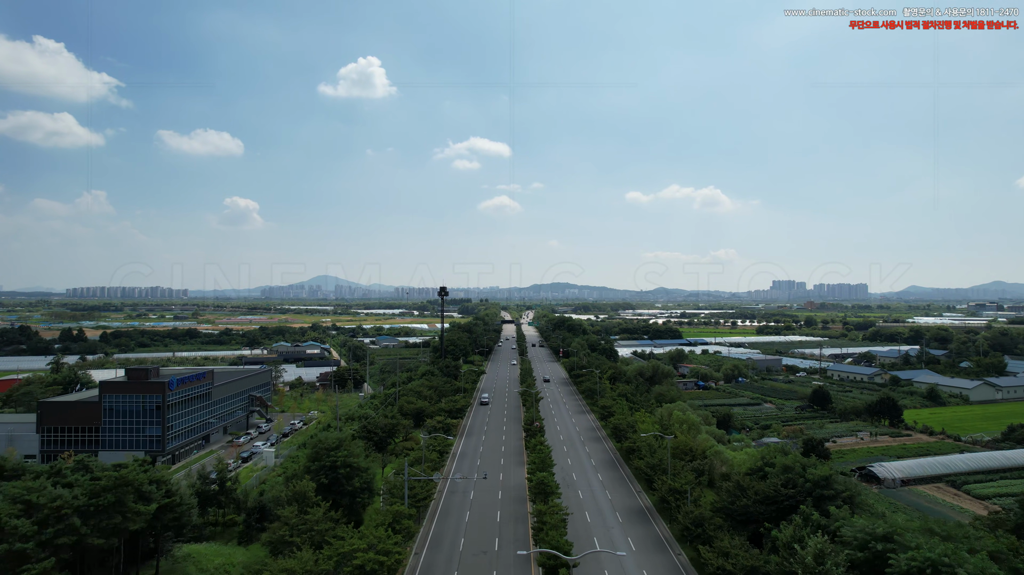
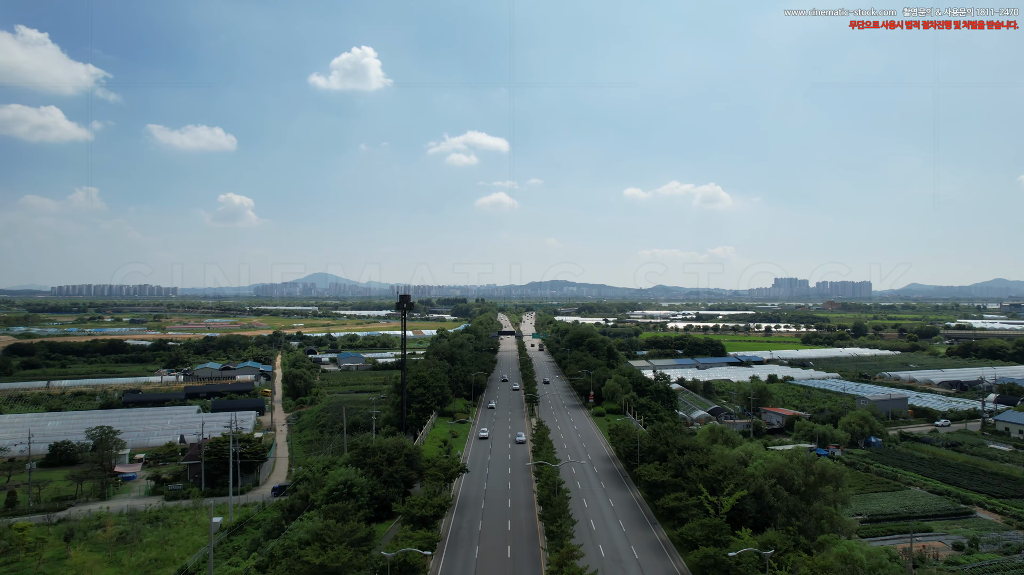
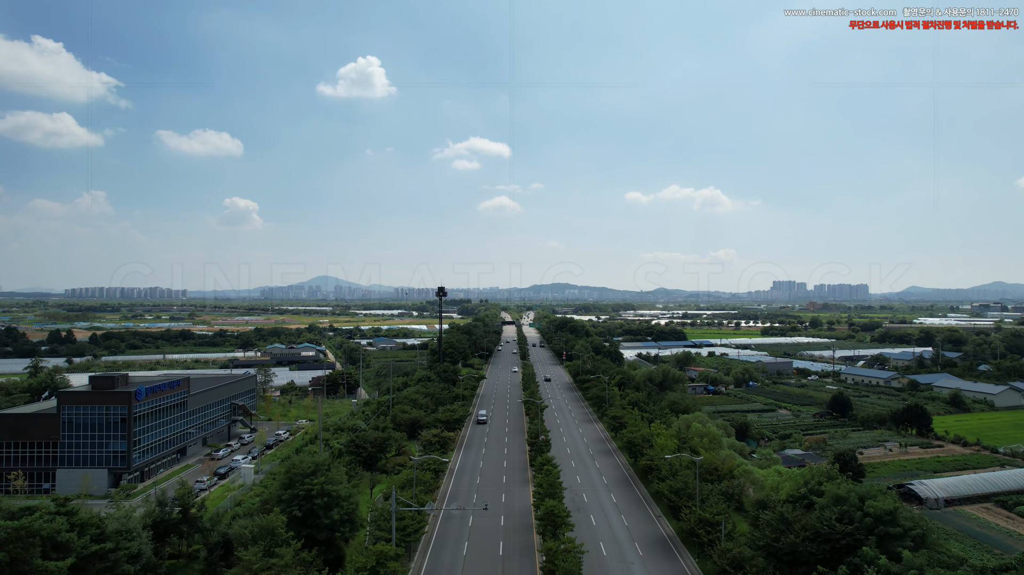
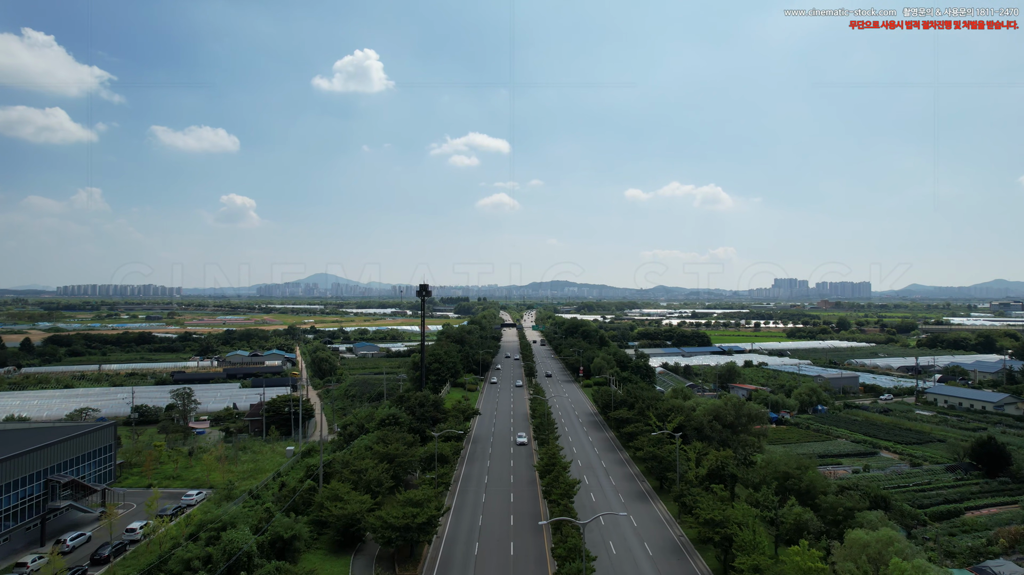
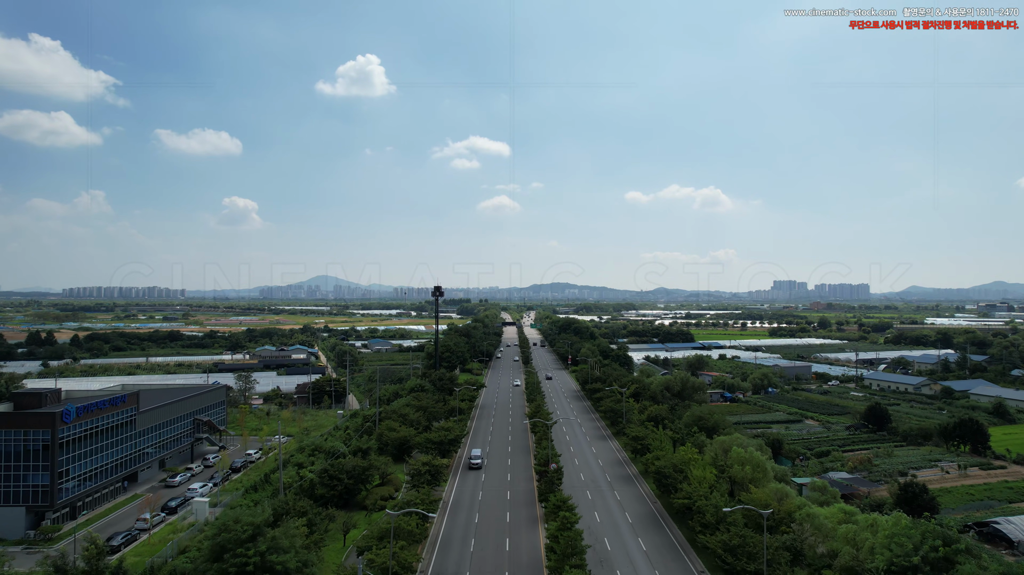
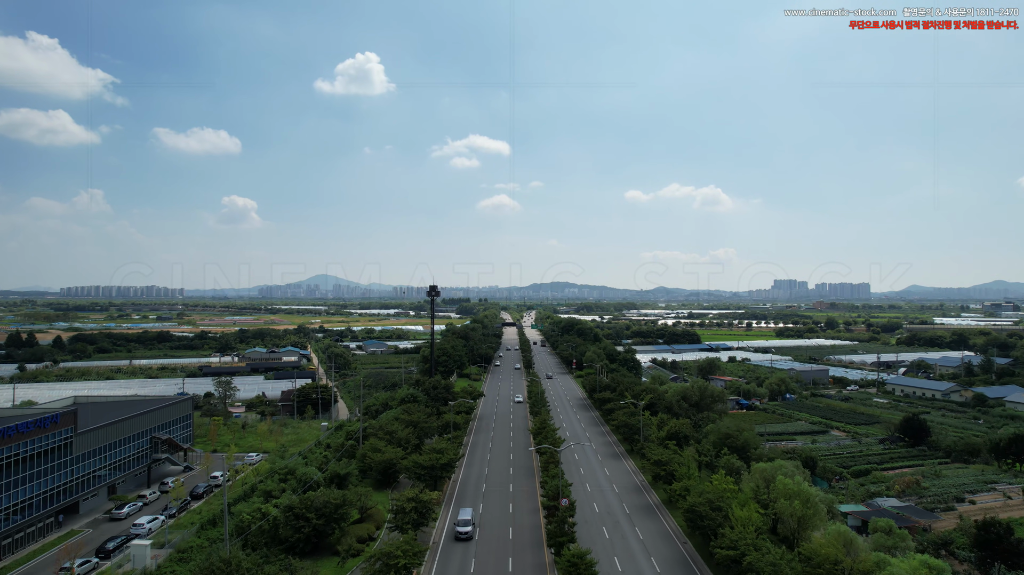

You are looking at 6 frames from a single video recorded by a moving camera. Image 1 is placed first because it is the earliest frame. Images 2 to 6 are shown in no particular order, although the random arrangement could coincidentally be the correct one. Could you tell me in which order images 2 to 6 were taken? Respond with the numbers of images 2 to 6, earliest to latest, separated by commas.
3, 5, 6, 4, 2
